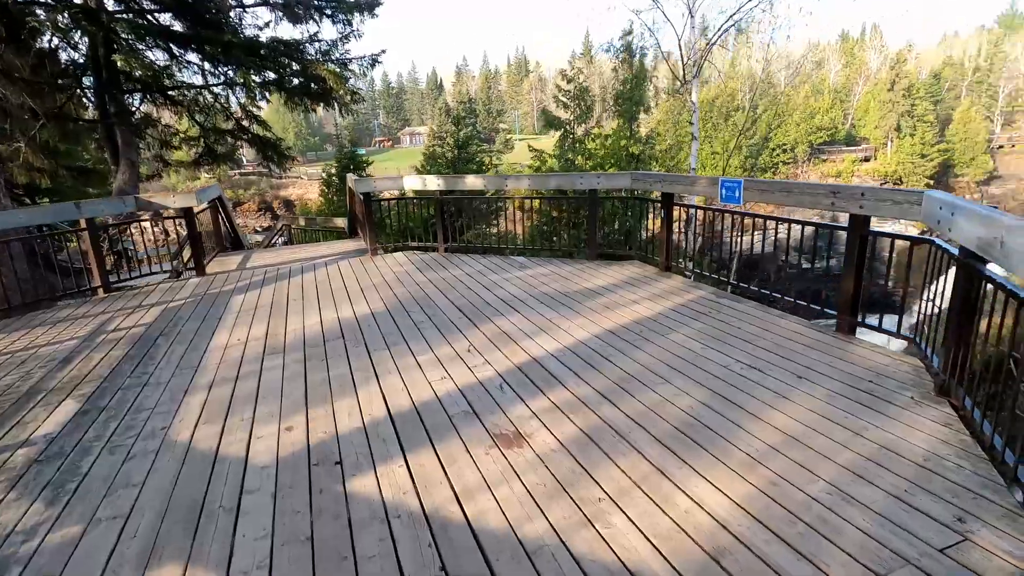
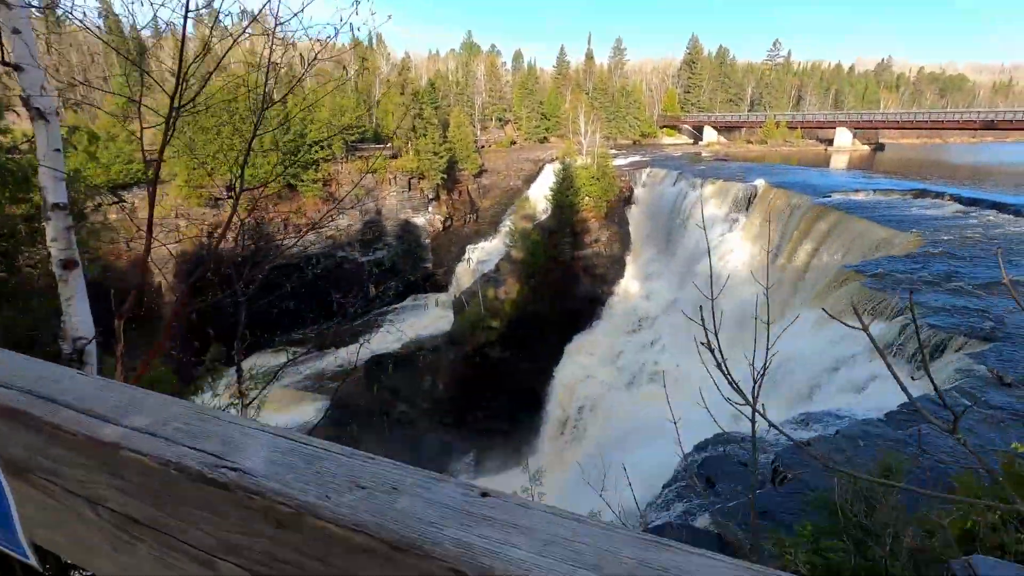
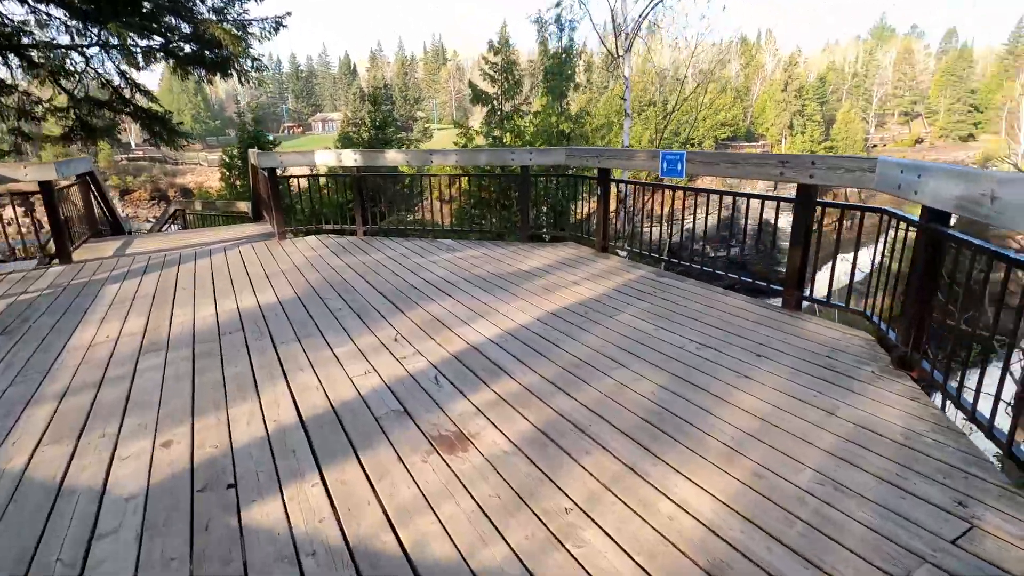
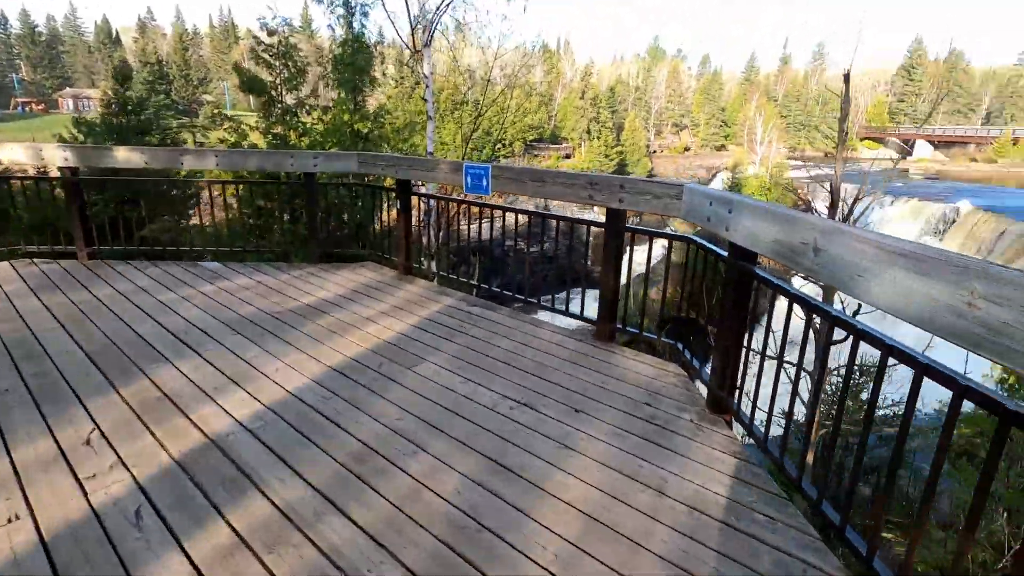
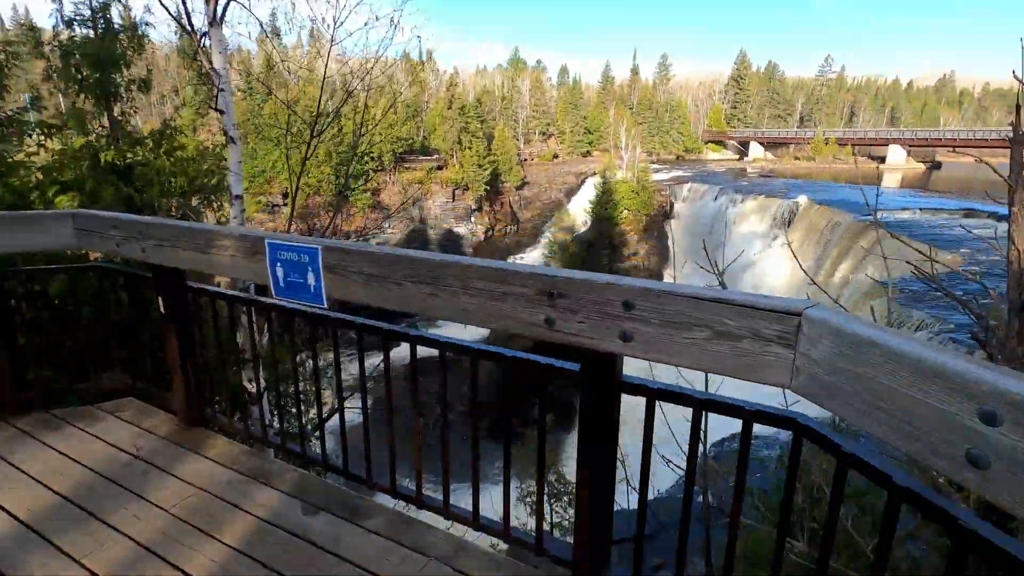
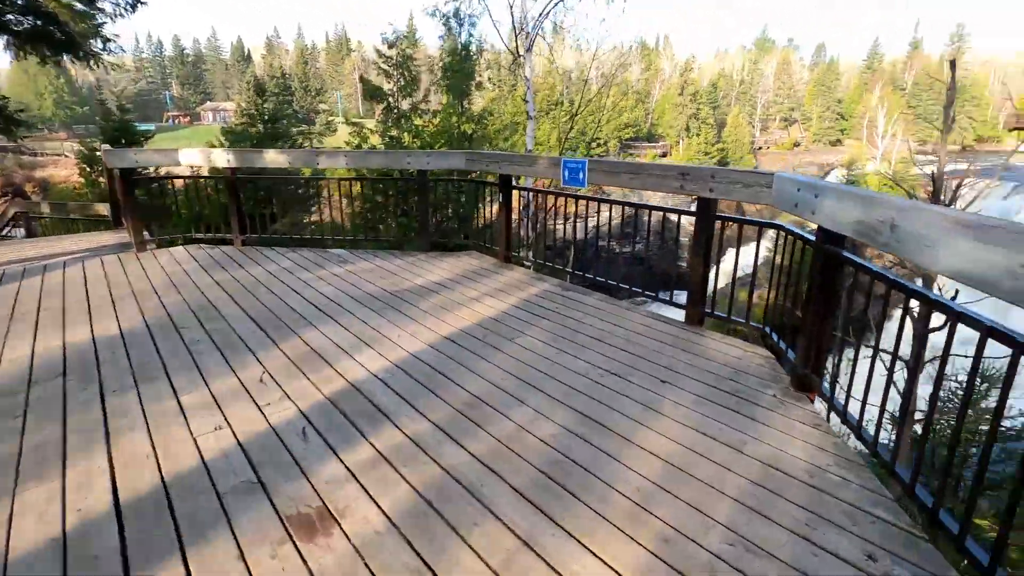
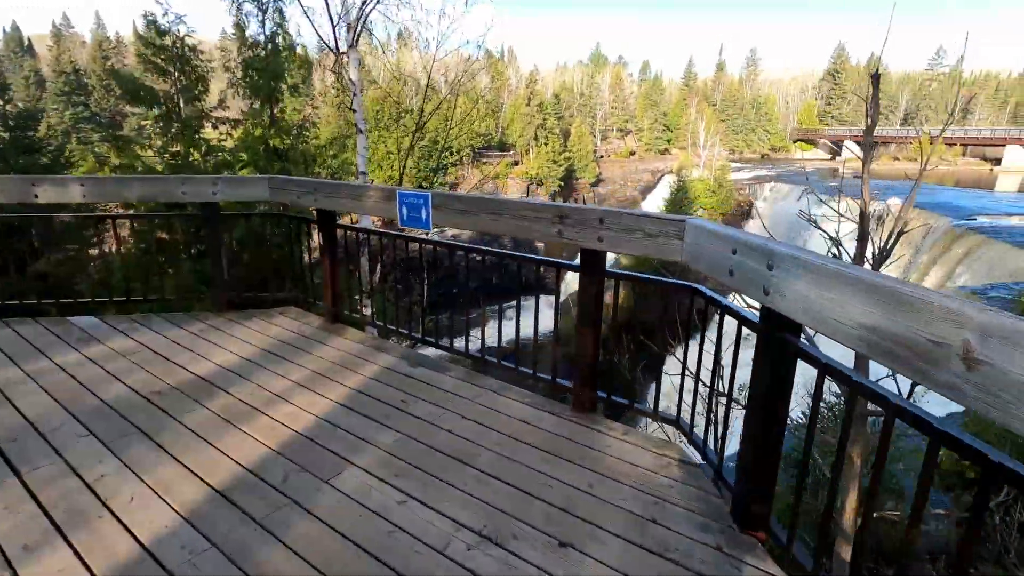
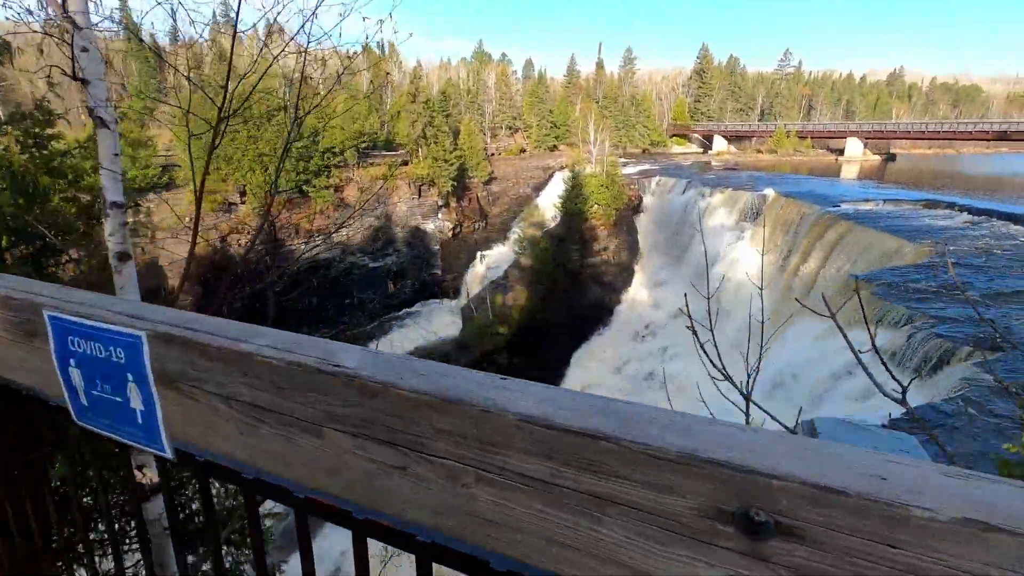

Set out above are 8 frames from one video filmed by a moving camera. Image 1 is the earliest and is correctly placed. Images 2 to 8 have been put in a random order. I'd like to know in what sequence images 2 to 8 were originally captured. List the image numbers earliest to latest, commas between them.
3, 6, 4, 7, 5, 8, 2
